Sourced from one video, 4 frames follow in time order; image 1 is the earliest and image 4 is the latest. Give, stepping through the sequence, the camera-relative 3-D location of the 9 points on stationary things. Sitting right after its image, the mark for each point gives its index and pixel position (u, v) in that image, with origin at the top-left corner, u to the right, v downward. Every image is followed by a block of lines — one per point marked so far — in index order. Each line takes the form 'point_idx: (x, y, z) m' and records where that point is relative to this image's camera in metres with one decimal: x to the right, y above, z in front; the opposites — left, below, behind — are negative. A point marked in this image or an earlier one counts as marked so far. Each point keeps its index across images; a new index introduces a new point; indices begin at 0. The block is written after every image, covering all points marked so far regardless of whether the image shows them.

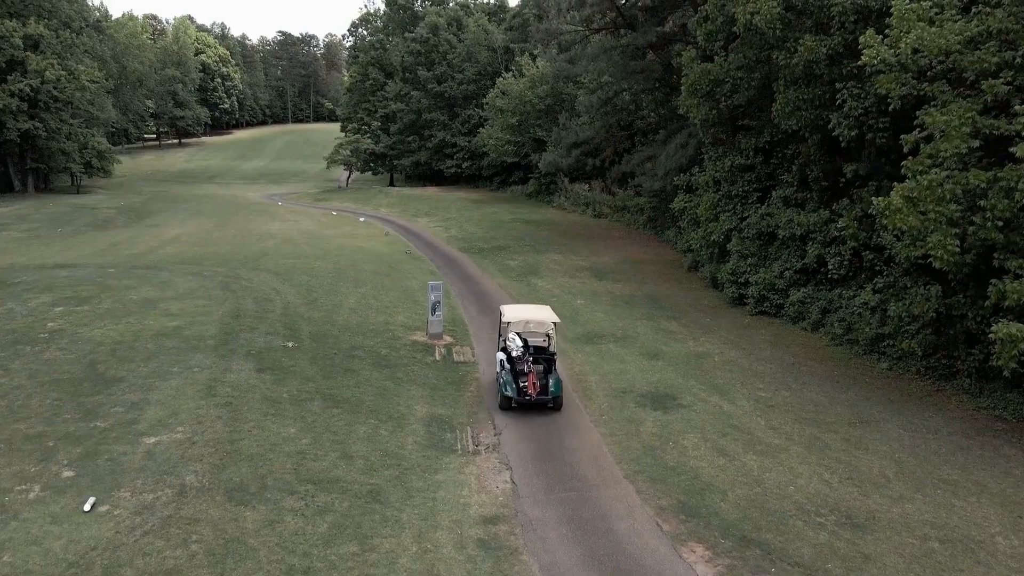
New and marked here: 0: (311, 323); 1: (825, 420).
0: (-3.2, -0.6, +16.3) m
1: (+3.8, -1.6, +12.4) m
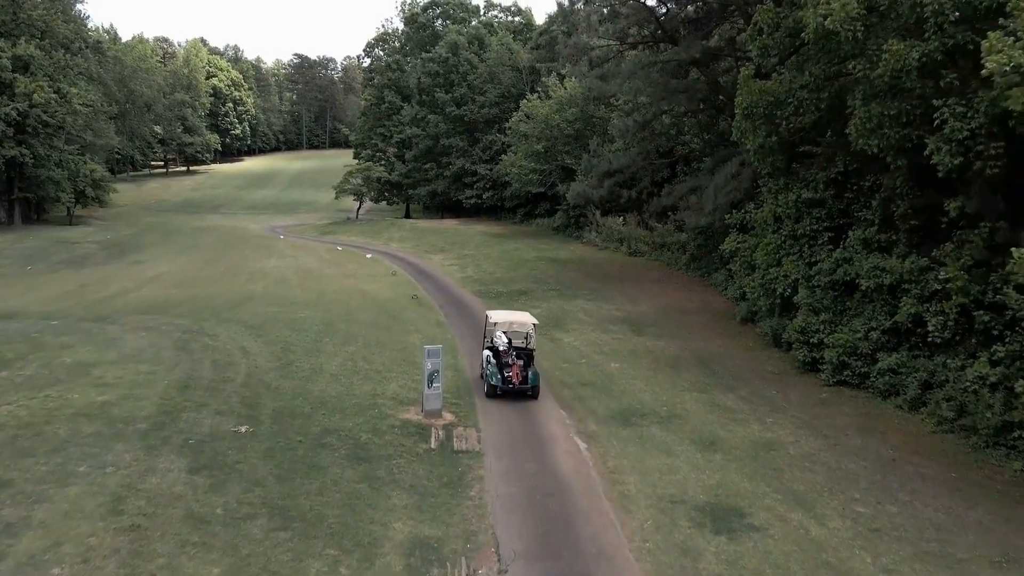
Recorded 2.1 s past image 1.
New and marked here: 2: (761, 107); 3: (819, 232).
0: (-3.0, -1.4, +13.1) m
1: (+3.9, -2.3, +9.0) m
2: (+4.3, +3.1, +17.9) m
3: (+5.1, +0.9, +17.1) m
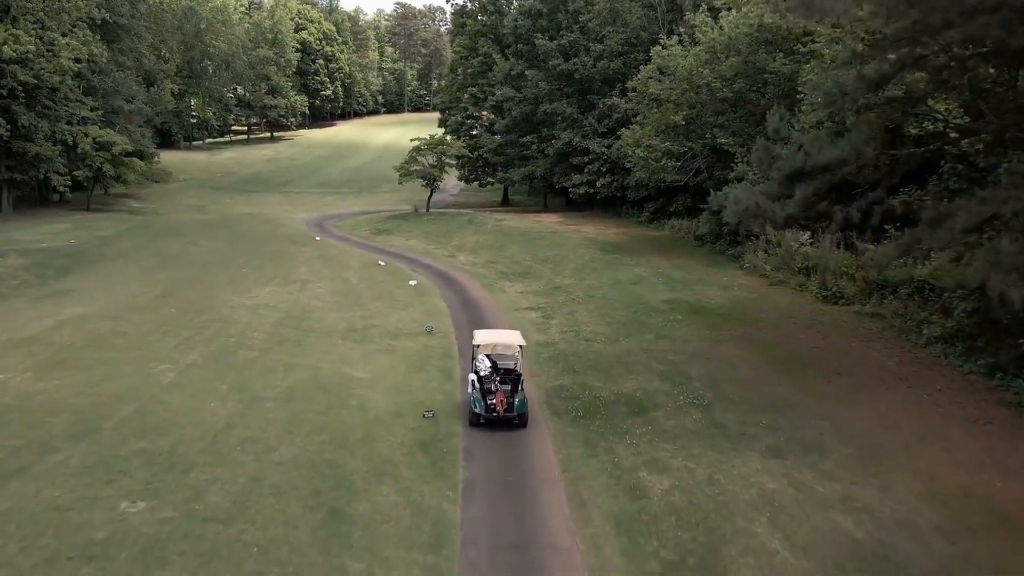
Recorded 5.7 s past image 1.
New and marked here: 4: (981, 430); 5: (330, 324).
0: (-3.1, -3.1, +2.0) m
1: (+3.1, -4.3, -2.9) m
2: (+4.8, +1.5, +5.7) m
3: (+5.4, -0.8, +4.8) m
4: (+5.1, -1.6, +11.0) m
5: (-3.2, -0.6, +17.9) m
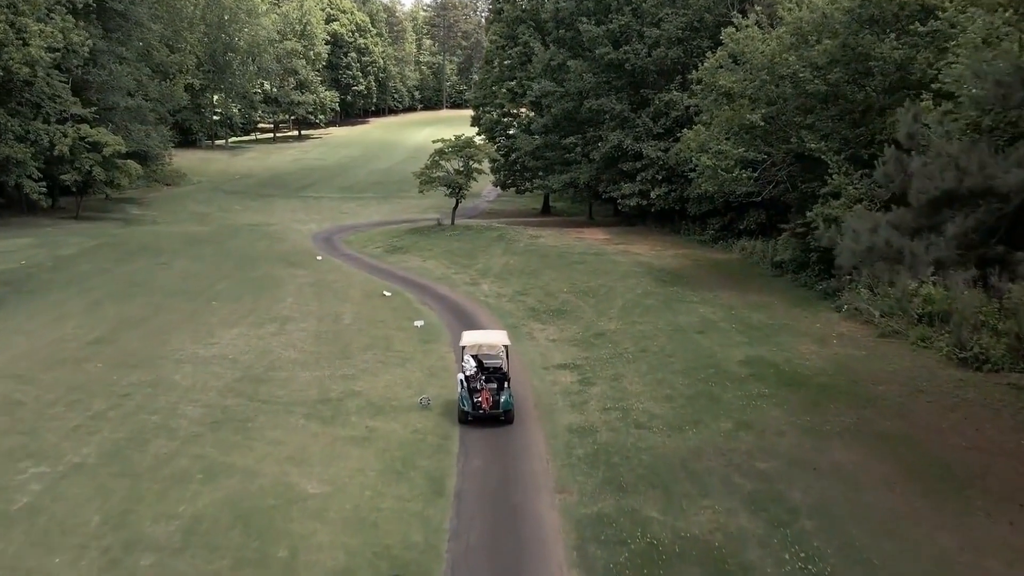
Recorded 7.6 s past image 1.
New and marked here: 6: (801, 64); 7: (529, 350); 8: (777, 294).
0: (-3.6, -3.8, -2.4) m
1: (+2.4, -5.2, -7.6) m
2: (+4.6, +0.6, +0.9) m
3: (+5.1, -1.6, 0.0) m
4: (+5.1, -2.4, +6.2) m
5: (-2.9, -1.3, +13.5) m
6: (+5.0, +3.9, +17.7) m
7: (+0.3, -0.9, +15.4) m
8: (+4.7, -0.1, +18.2) m
